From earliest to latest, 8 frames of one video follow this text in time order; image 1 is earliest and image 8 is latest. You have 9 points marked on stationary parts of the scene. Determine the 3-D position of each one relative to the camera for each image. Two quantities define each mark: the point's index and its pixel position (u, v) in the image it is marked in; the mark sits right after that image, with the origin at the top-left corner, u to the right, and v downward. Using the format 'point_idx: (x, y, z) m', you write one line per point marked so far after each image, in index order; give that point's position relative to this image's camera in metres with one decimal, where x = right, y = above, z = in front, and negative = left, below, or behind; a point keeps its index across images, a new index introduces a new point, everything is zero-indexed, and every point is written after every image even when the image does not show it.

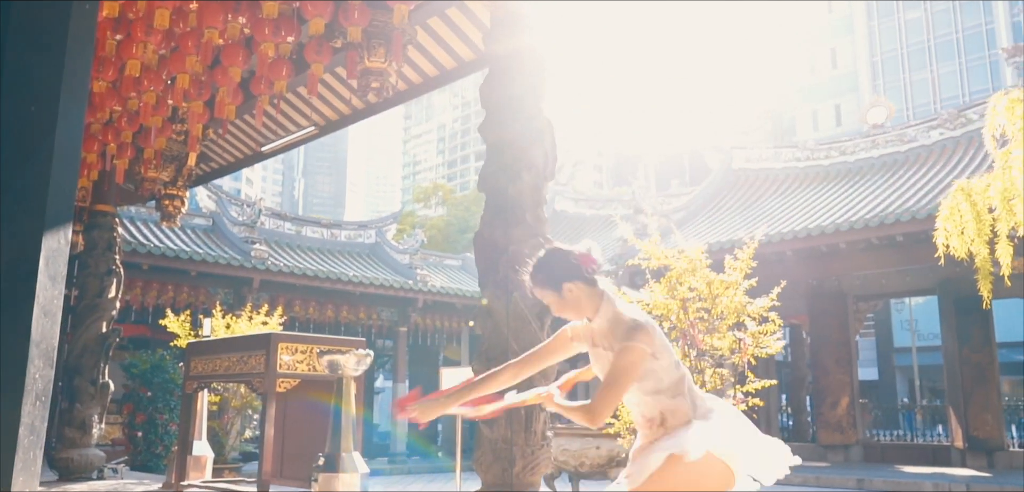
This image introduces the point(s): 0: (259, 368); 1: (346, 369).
0: (-2.4, -1.2, +8.2) m
1: (-1.5, -1.1, +7.8) m
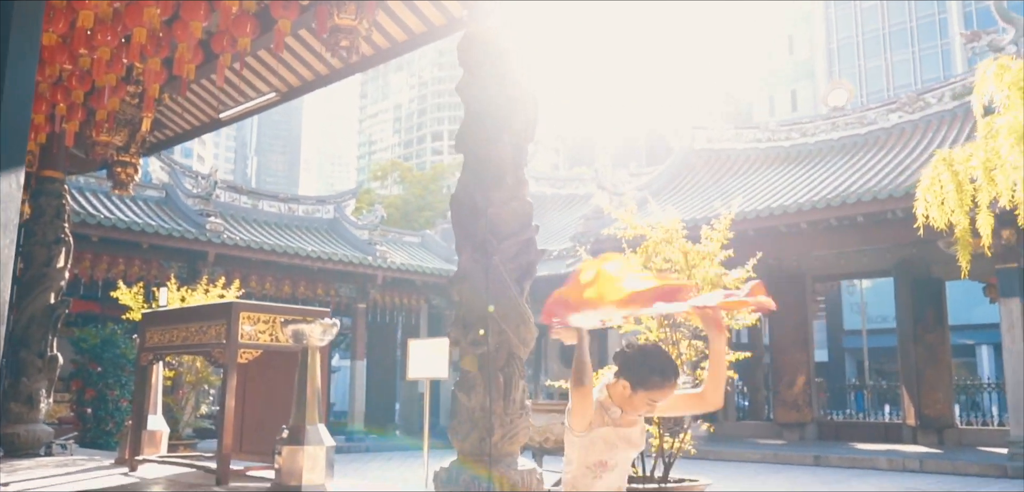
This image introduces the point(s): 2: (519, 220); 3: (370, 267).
0: (-2.7, -0.8, +7.8) m
1: (-1.8, -0.8, +7.5) m
2: (0.0, +0.2, +5.5) m
3: (-3.1, -0.5, +18.4) m
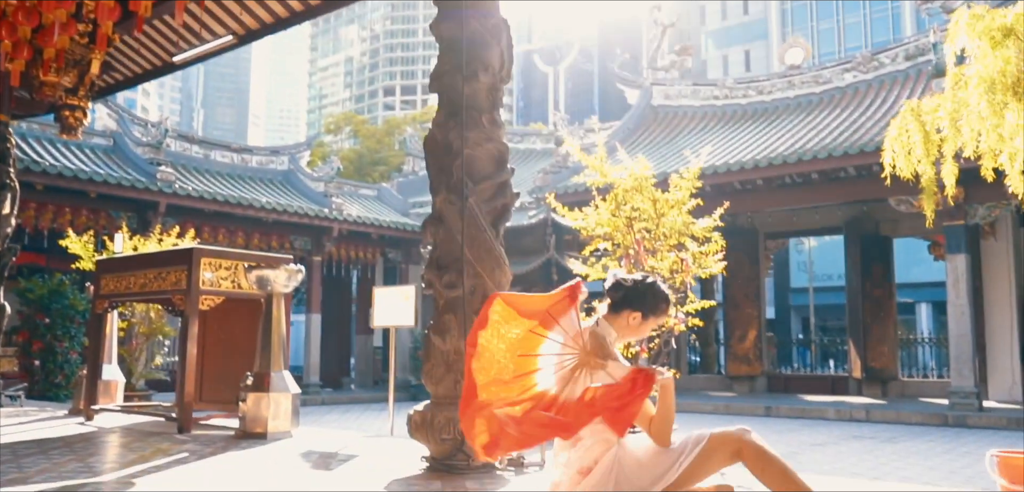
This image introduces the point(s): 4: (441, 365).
0: (-3.0, -0.4, +7.7) m
1: (-2.0, -0.3, +7.4) m
2: (-0.1, +0.5, +5.5) m
3: (-3.9, +0.6, +18.2) m
4: (-0.4, -0.7, +5.3) m
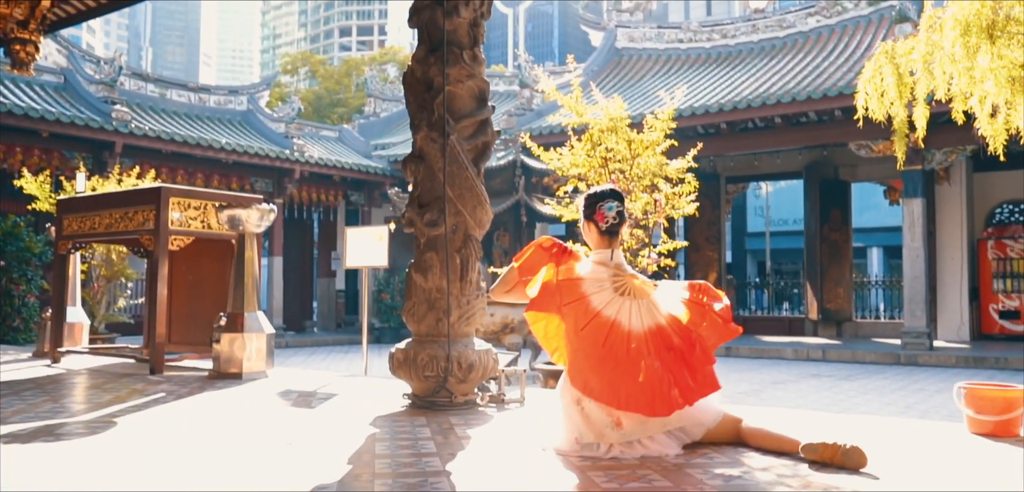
0: (-3.2, +0.2, +7.5) m
1: (-2.2, +0.2, +7.3) m
2: (-0.2, +0.9, +5.4) m
3: (-4.6, +1.8, +17.9) m
4: (-0.5, -0.3, +5.3) m
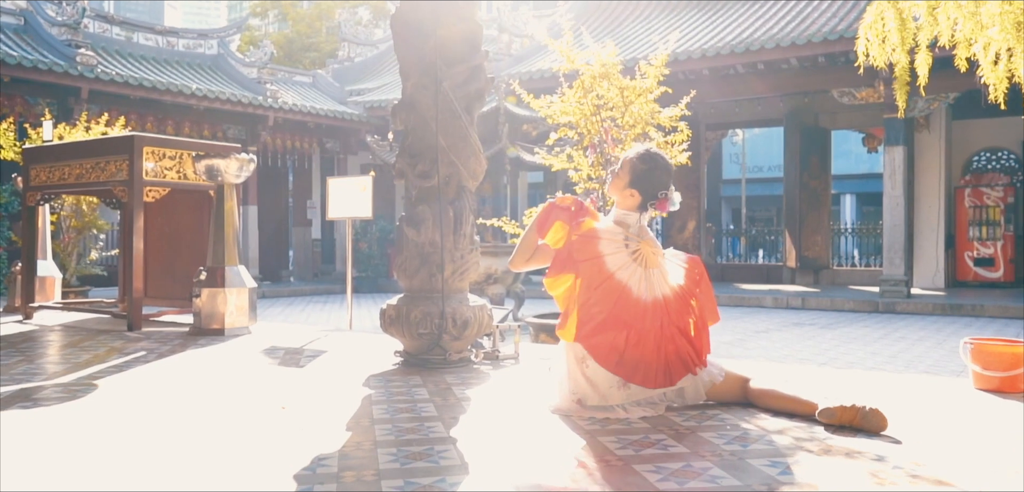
0: (-3.3, +0.6, +7.2) m
1: (-2.3, +0.6, +7.0) m
2: (-0.3, +1.2, +5.1) m
3: (-5.1, +2.8, +17.4) m
4: (-0.6, -0.1, +5.1) m
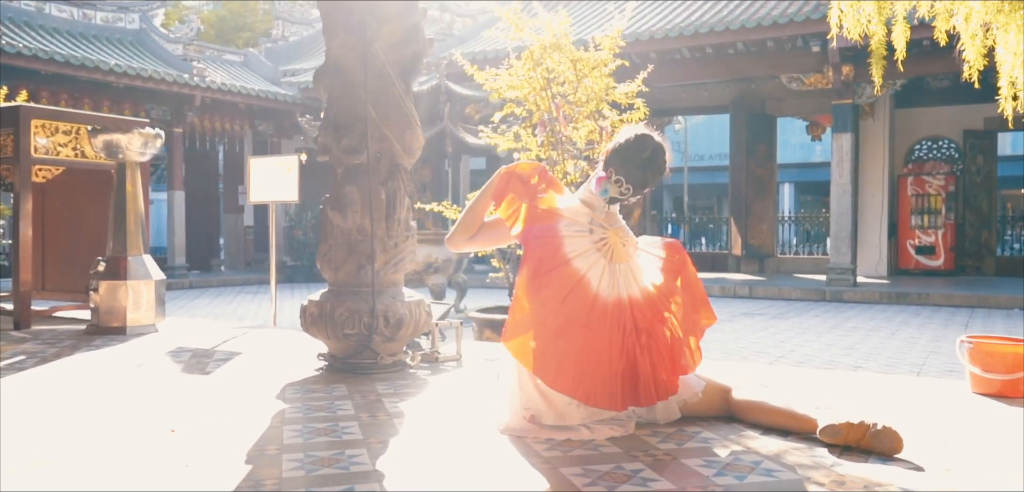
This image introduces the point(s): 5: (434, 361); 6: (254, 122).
0: (-3.7, +0.7, +6.3) m
1: (-2.7, +0.7, +6.2) m
2: (-0.6, +1.3, +4.5) m
3: (-6.2, +3.0, +16.4) m
4: (-0.9, 0.0, +4.4) m
5: (-0.4, -0.6, +4.7) m
6: (-5.8, +2.8, +19.3) m
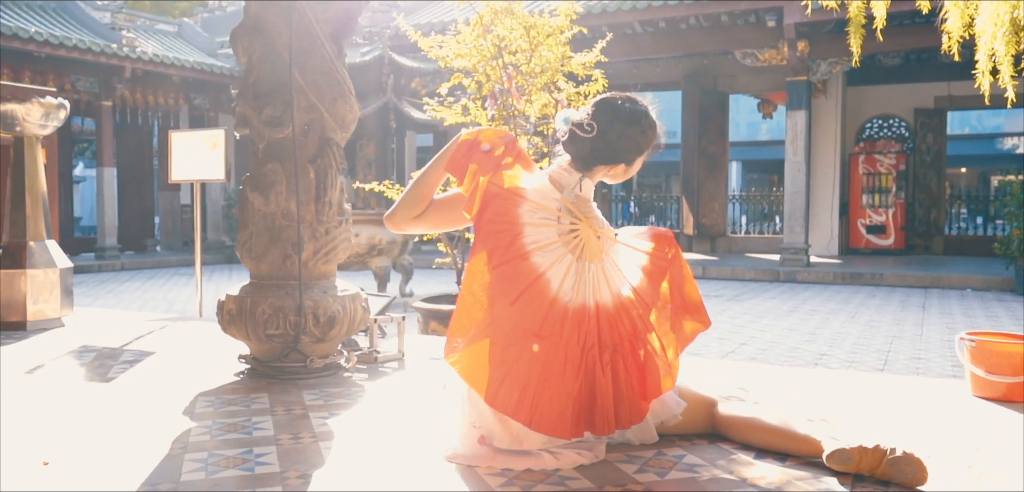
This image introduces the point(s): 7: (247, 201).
0: (-4.0, +0.8, +5.5) m
1: (-3.1, +0.8, +5.5) m
2: (-0.8, +1.3, +3.9) m
3: (-7.1, +3.4, +15.4) m
4: (-1.1, +0.1, +3.8) m
5: (-0.7, -0.6, +4.2) m
6: (-6.8, +3.2, +18.3) m
7: (-1.2, +0.2, +3.9) m
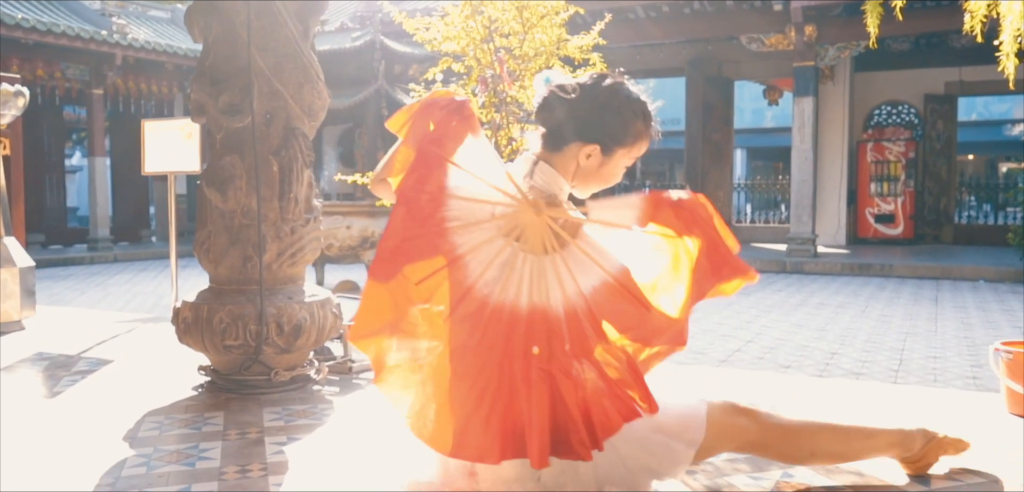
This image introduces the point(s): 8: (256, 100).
0: (-4.1, +0.8, +5.2) m
1: (-3.1, +0.8, +5.1) m
2: (-0.9, +1.3, +3.5) m
3: (-7.1, +3.5, +15.0) m
4: (-1.2, +0.1, +3.4) m
5: (-0.7, -0.6, +3.8) m
6: (-6.8, +3.4, +17.9) m
7: (-1.2, +0.2, +3.5) m
8: (-1.0, +0.6, +3.4) m
